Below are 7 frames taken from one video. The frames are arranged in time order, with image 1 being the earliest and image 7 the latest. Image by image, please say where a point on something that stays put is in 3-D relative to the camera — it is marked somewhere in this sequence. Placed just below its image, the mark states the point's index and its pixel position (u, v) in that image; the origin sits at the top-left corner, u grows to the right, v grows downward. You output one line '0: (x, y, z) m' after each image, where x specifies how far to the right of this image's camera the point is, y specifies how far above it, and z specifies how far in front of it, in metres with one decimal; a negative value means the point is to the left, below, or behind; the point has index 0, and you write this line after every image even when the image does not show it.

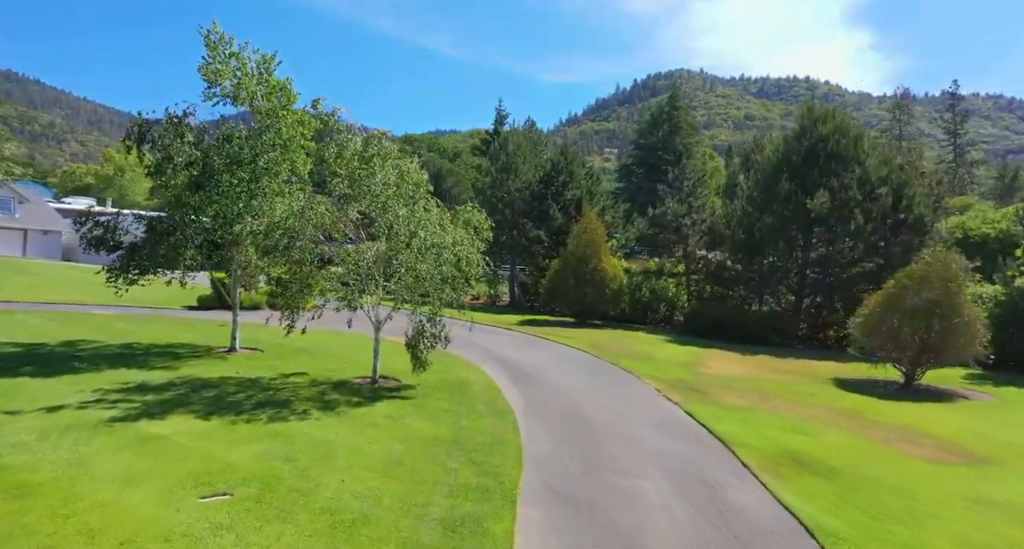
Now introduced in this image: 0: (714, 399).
0: (+5.1, -3.2, +16.8) m
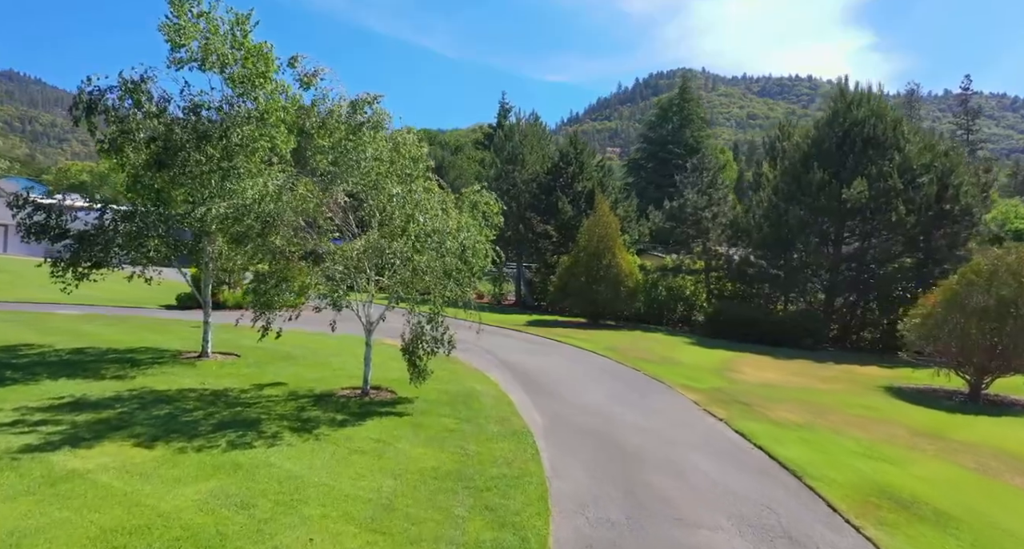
0: (+5.4, -3.0, +14.4) m
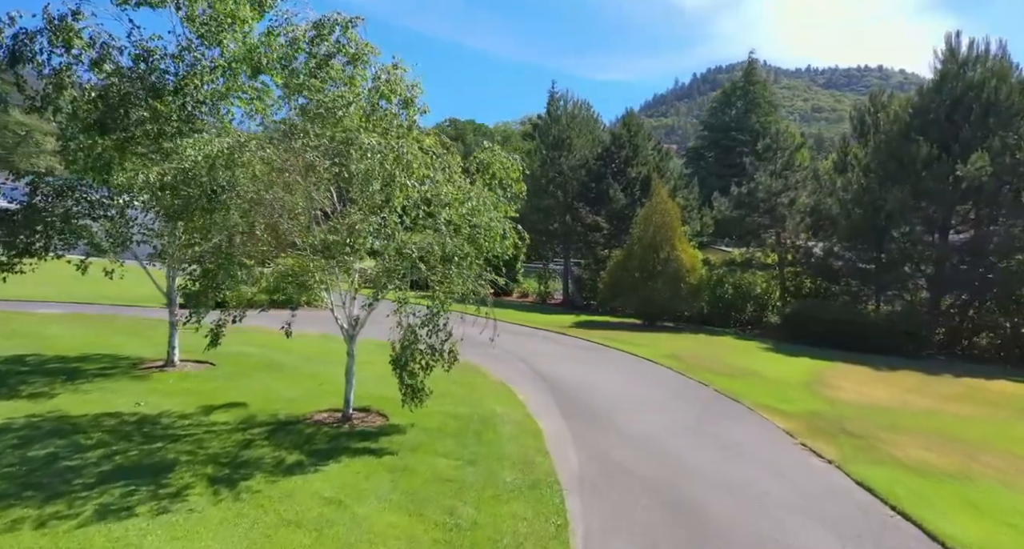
0: (+5.8, -2.8, +10.5) m
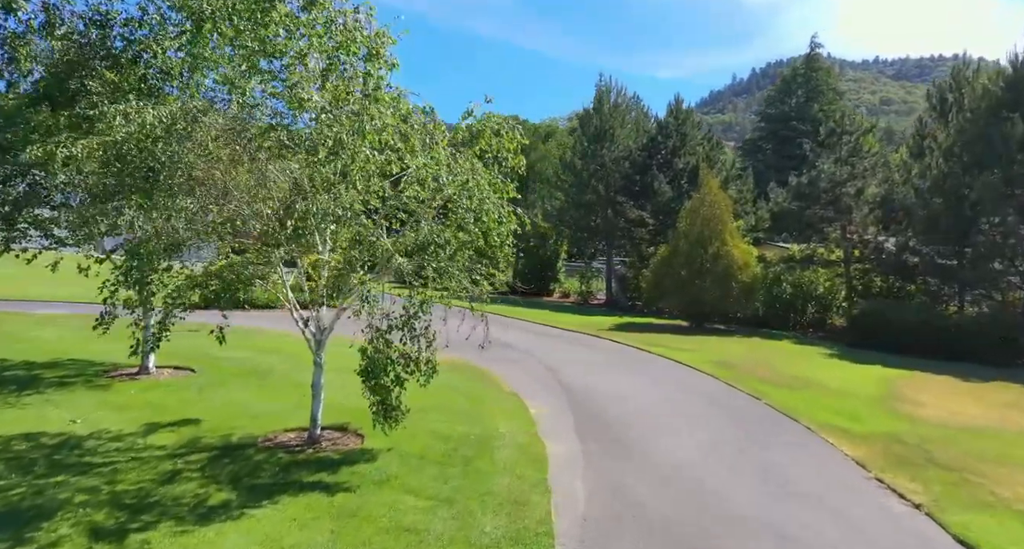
0: (+5.8, -2.7, +8.1) m
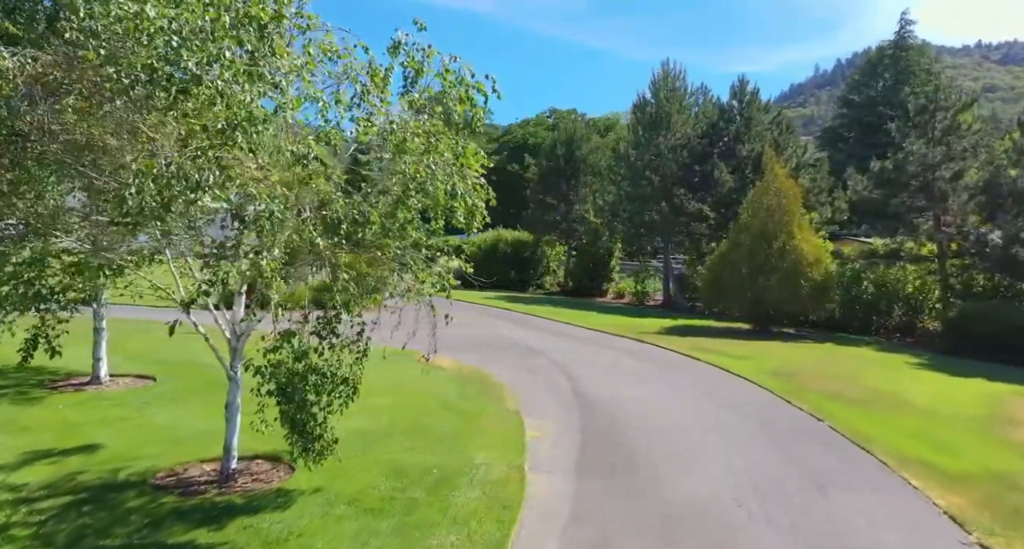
0: (+5.4, -2.6, +5.4) m
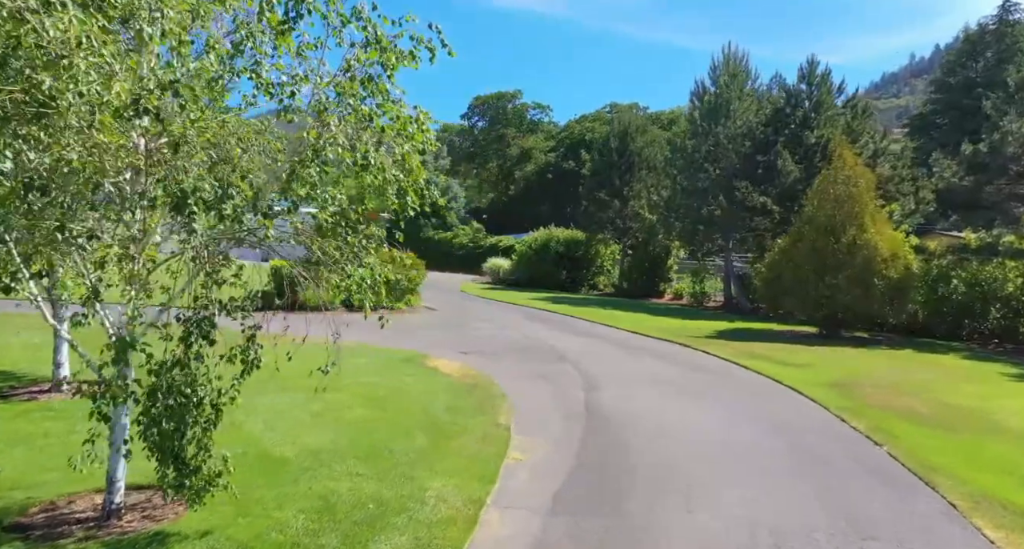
0: (+4.6, -2.5, +3.4) m
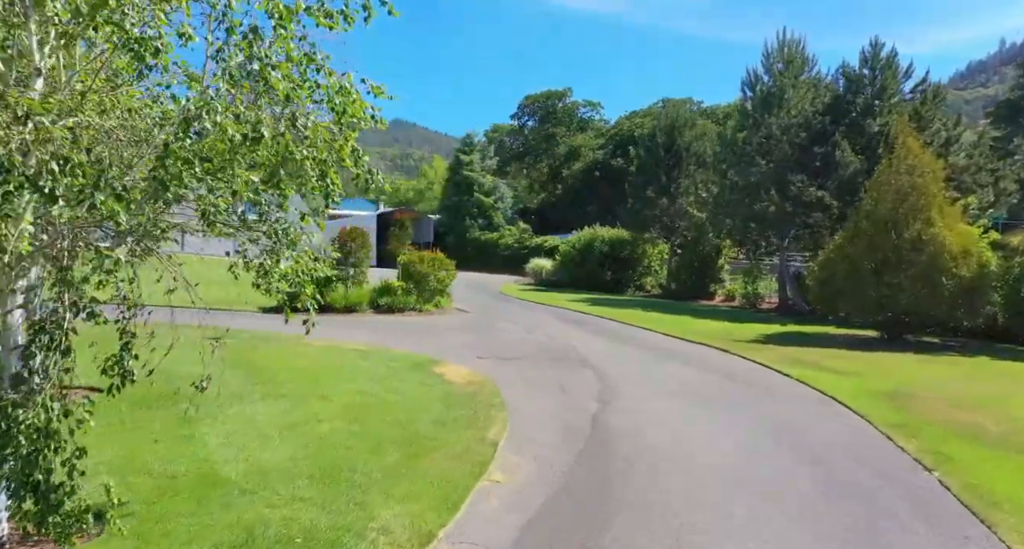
0: (+3.9, -2.5, +2.0) m
